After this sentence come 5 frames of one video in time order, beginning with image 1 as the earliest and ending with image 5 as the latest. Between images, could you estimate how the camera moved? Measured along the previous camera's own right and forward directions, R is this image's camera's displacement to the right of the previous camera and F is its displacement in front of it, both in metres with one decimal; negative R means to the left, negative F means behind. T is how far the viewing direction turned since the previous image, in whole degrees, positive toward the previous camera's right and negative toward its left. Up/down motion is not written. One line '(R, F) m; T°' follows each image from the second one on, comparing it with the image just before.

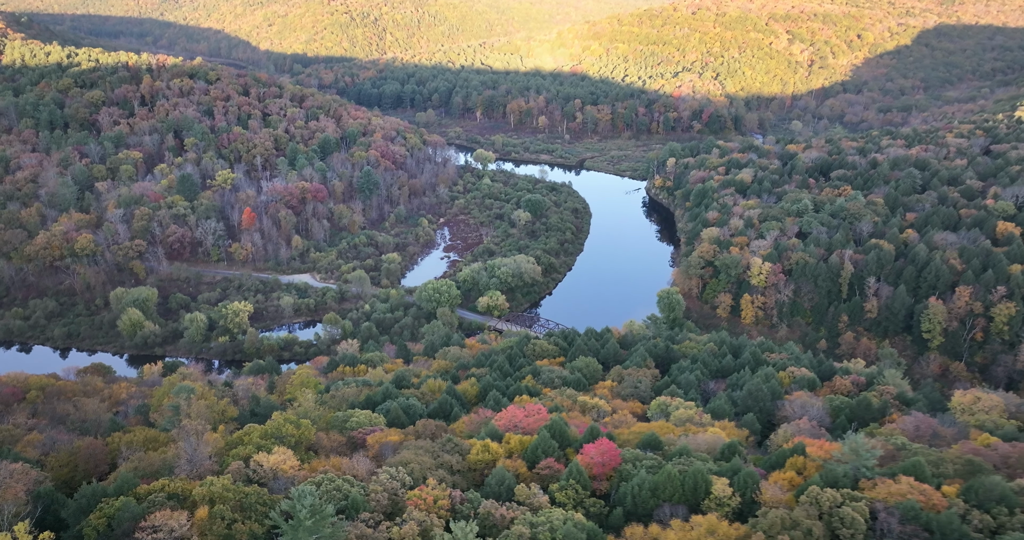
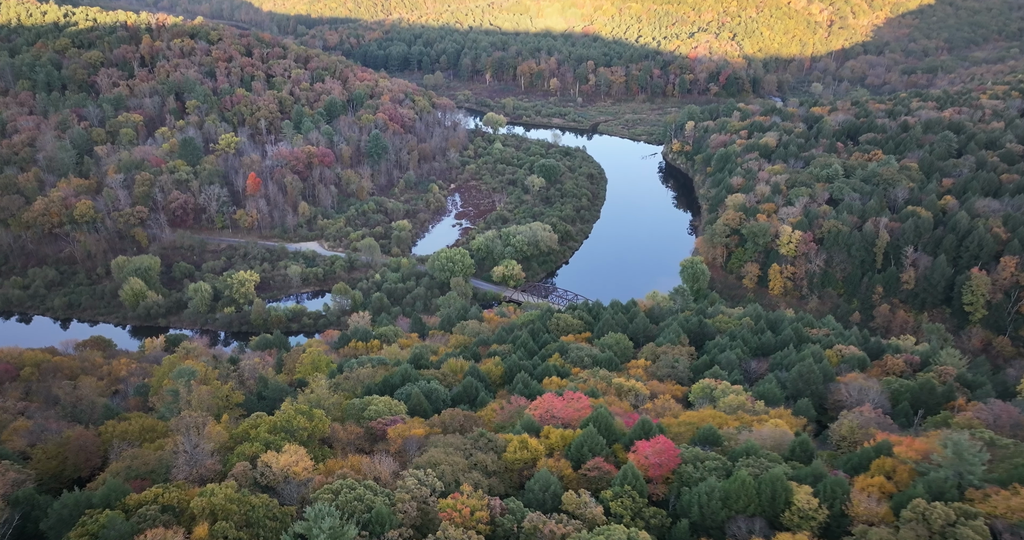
(-1.7, +4.8) m; 0°
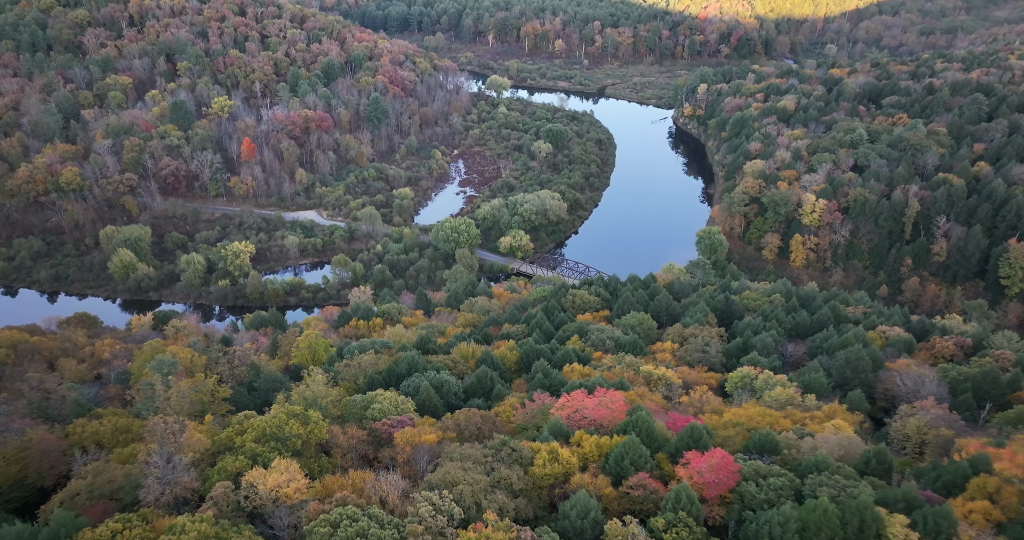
(-1.1, +5.1) m; 0°
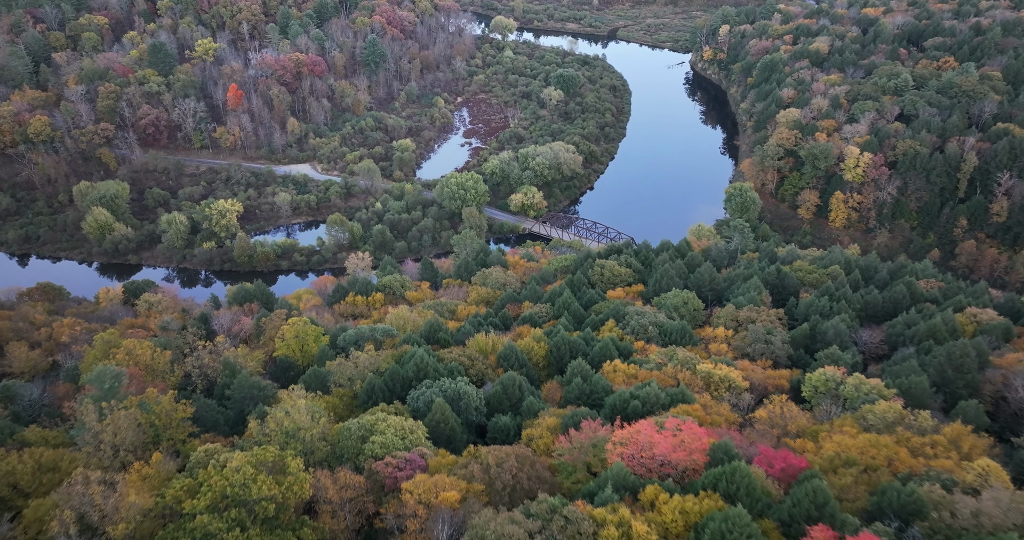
(-1.6, +8.6) m; 0°
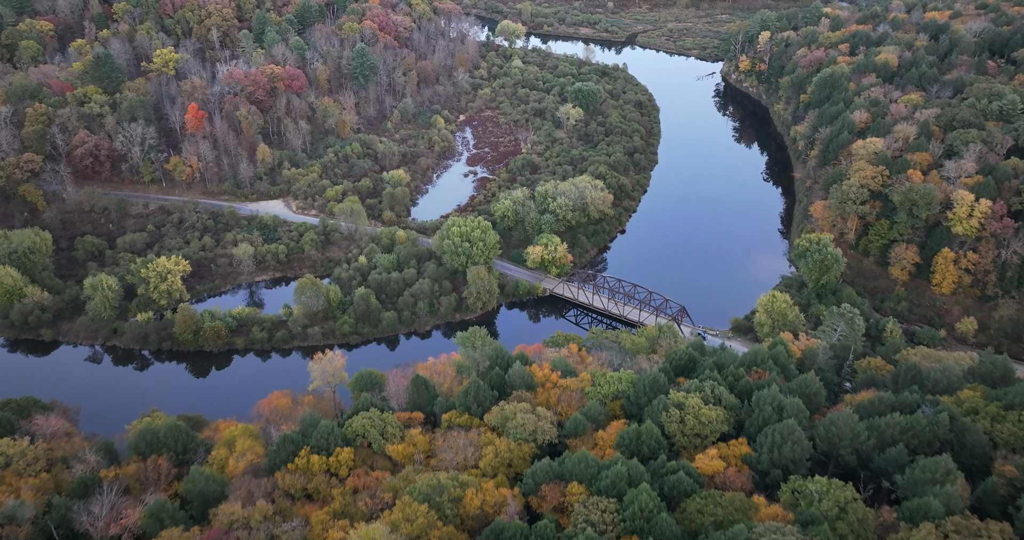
(-1.9, +19.4) m; 0°
